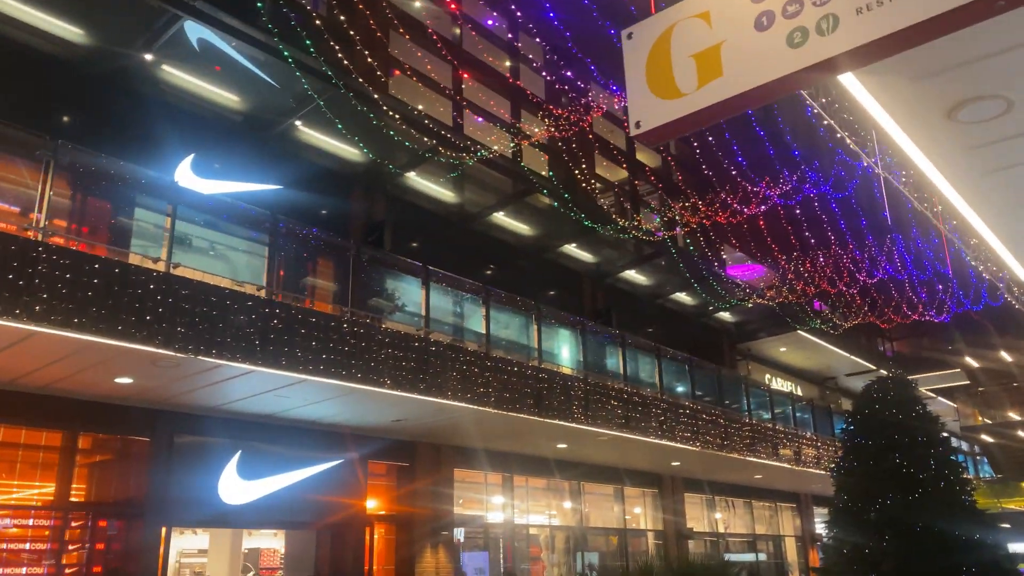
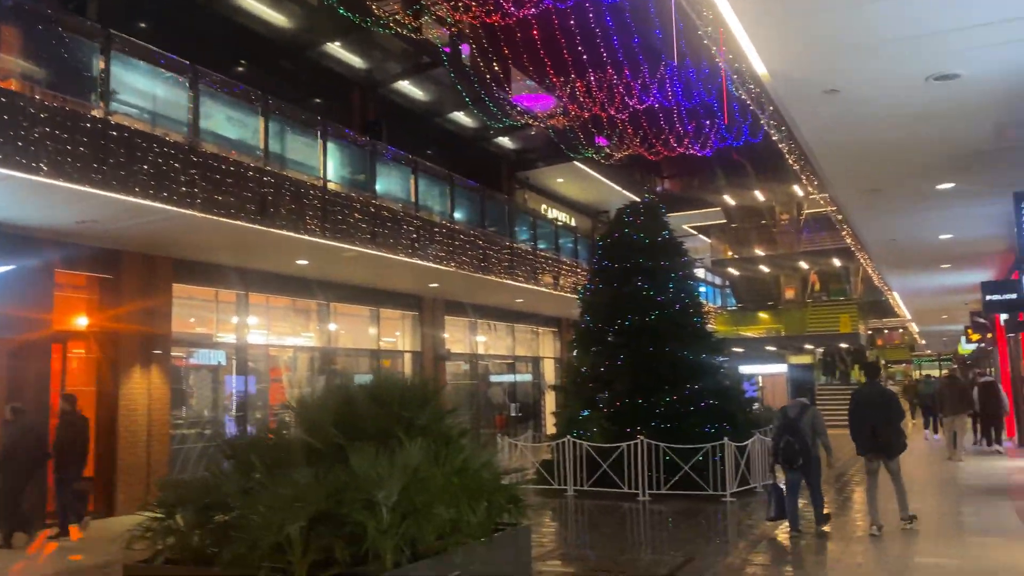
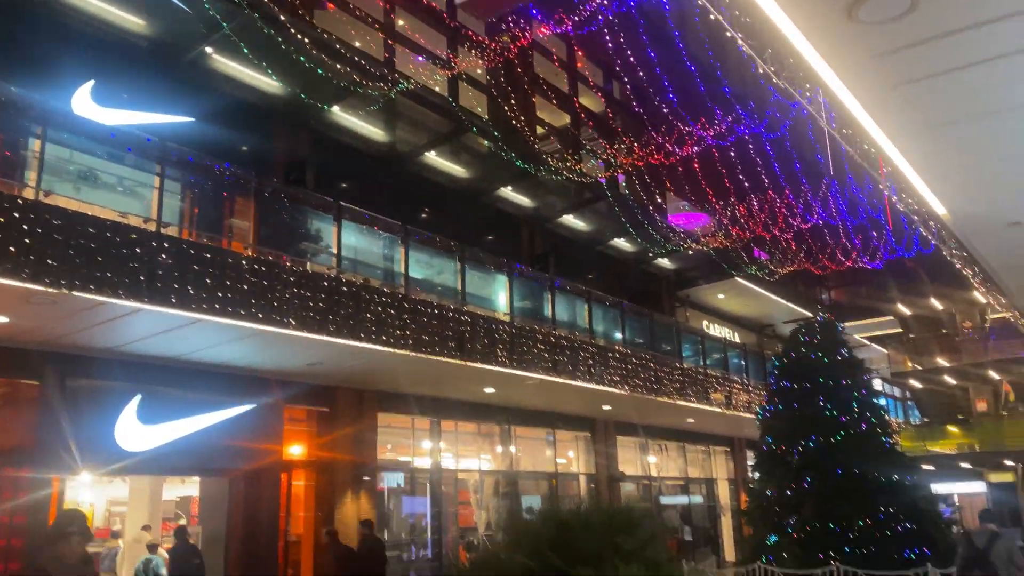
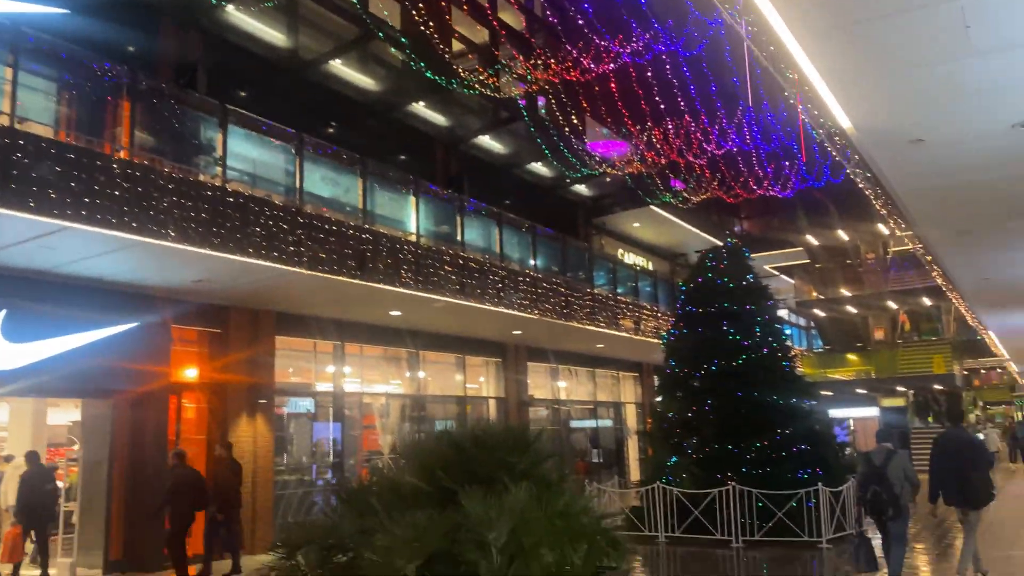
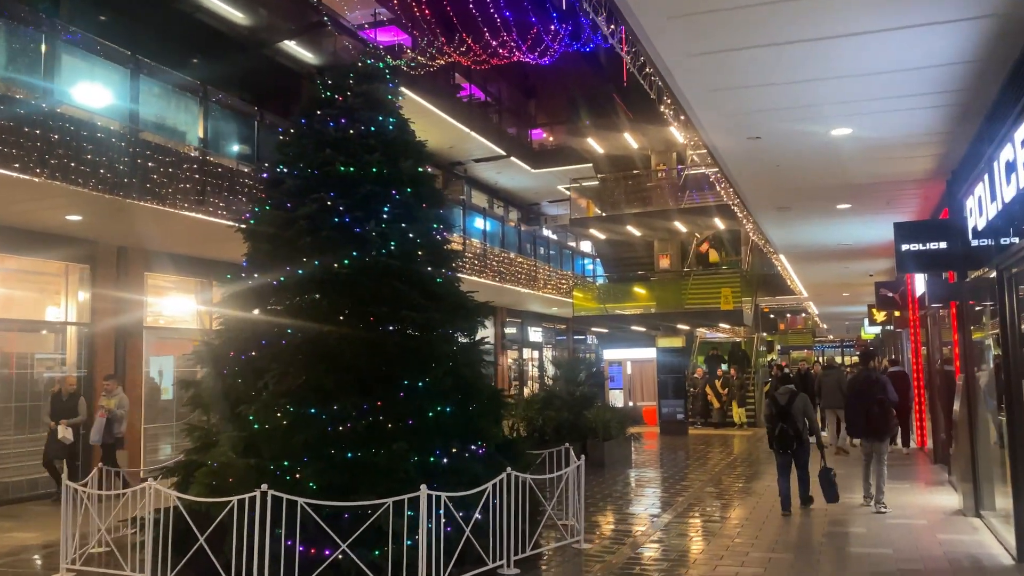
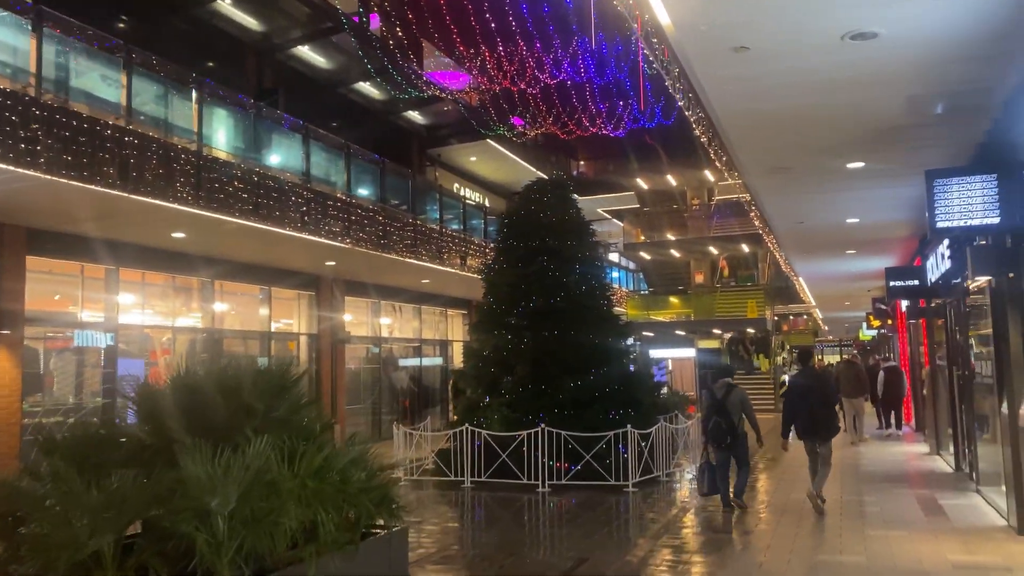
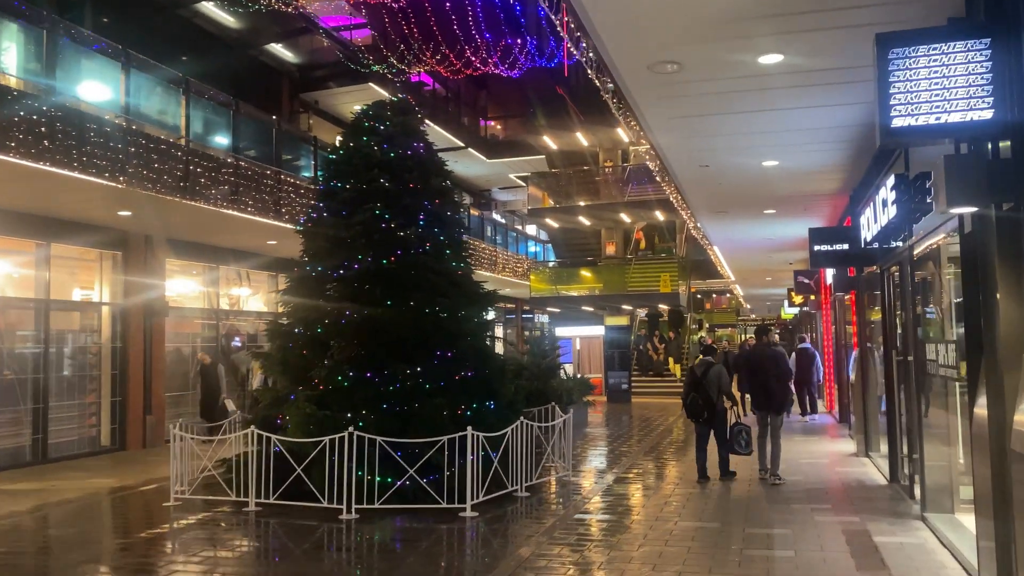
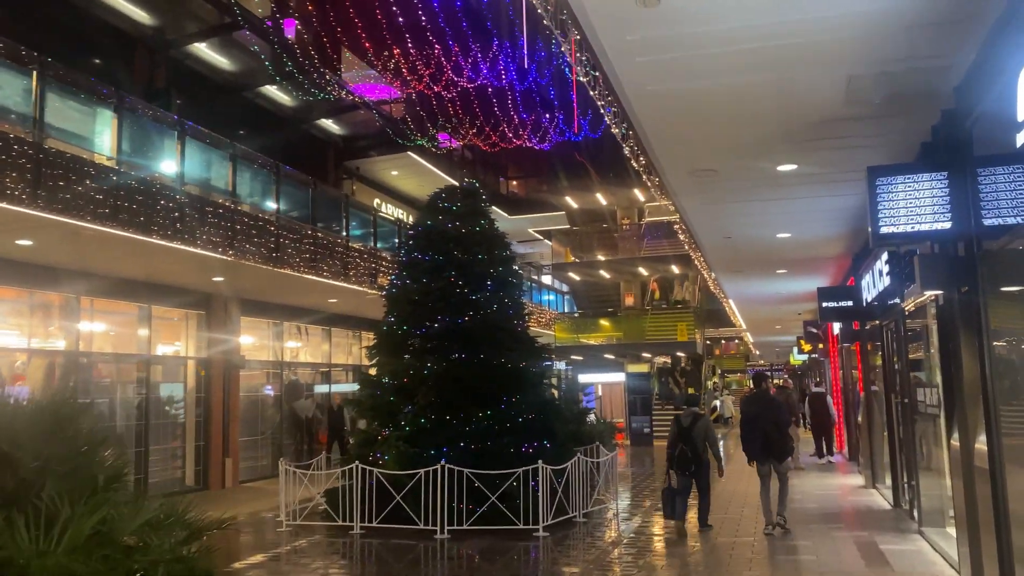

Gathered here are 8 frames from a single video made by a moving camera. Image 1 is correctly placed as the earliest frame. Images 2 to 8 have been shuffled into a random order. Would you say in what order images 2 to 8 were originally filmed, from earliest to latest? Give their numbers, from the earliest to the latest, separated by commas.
3, 4, 2, 6, 8, 7, 5
